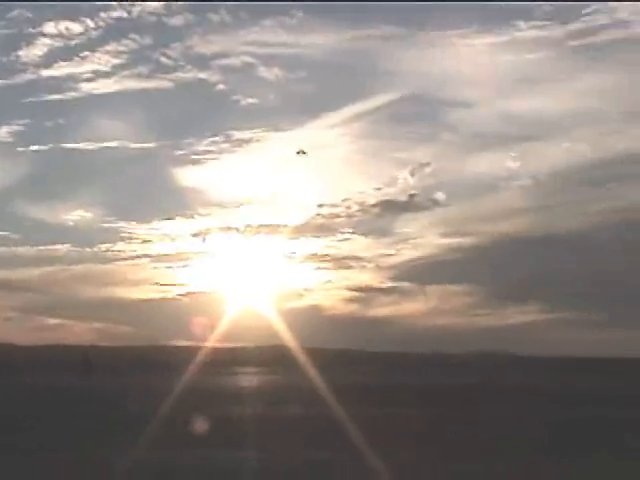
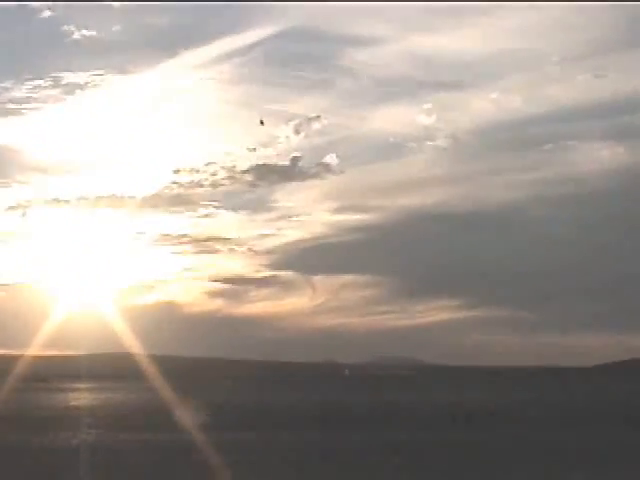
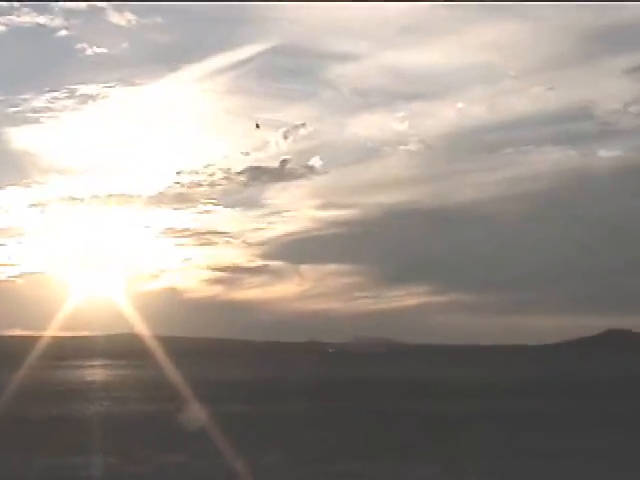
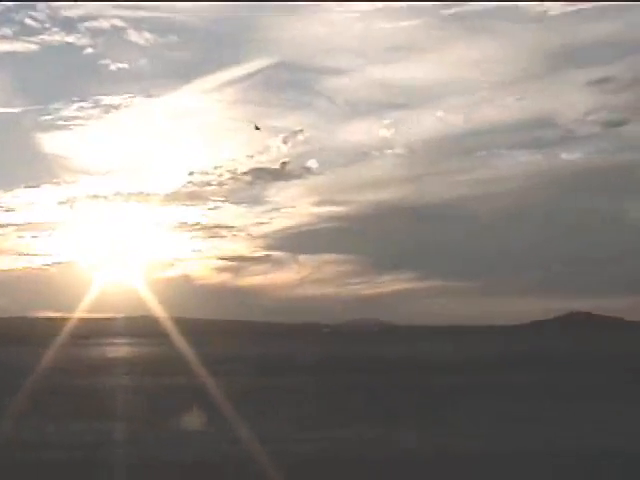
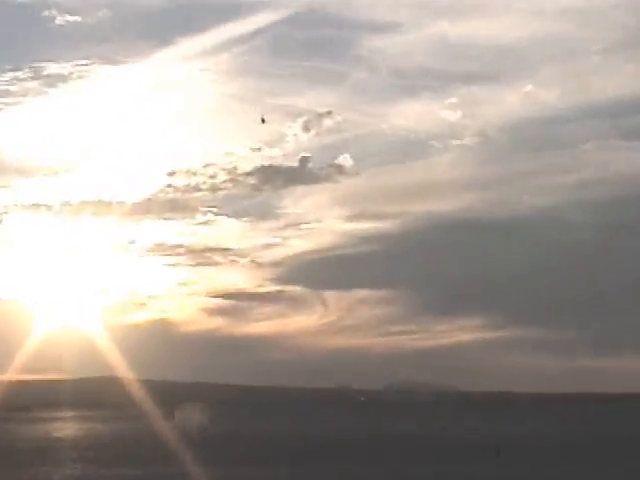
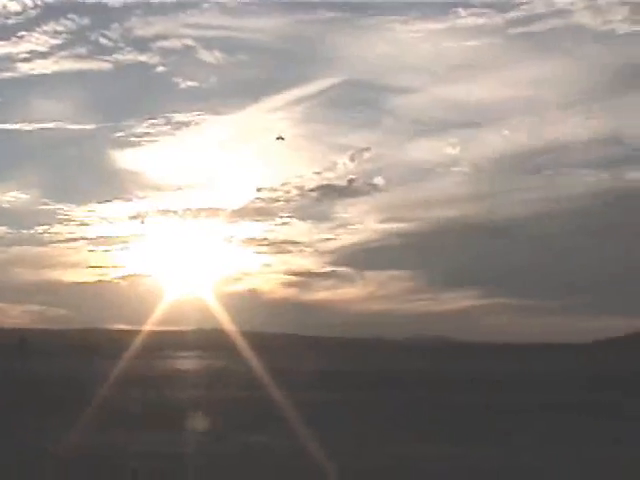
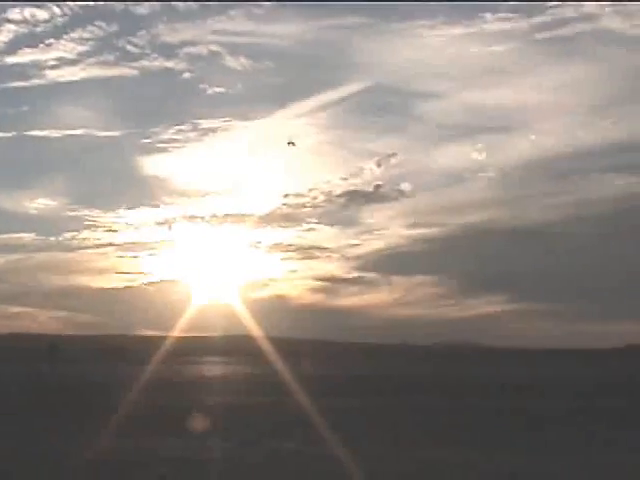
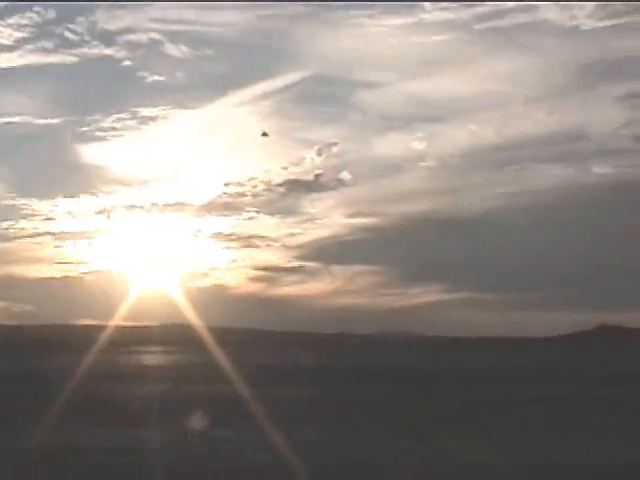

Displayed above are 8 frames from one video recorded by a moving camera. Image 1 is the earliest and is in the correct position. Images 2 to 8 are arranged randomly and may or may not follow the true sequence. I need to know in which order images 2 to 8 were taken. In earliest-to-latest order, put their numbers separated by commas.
7, 6, 8, 4, 3, 2, 5
